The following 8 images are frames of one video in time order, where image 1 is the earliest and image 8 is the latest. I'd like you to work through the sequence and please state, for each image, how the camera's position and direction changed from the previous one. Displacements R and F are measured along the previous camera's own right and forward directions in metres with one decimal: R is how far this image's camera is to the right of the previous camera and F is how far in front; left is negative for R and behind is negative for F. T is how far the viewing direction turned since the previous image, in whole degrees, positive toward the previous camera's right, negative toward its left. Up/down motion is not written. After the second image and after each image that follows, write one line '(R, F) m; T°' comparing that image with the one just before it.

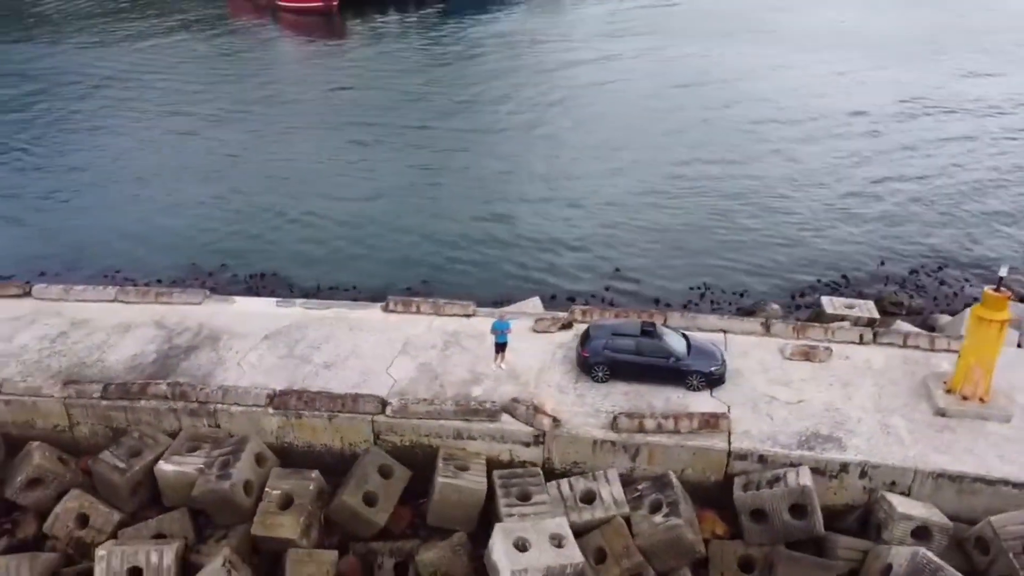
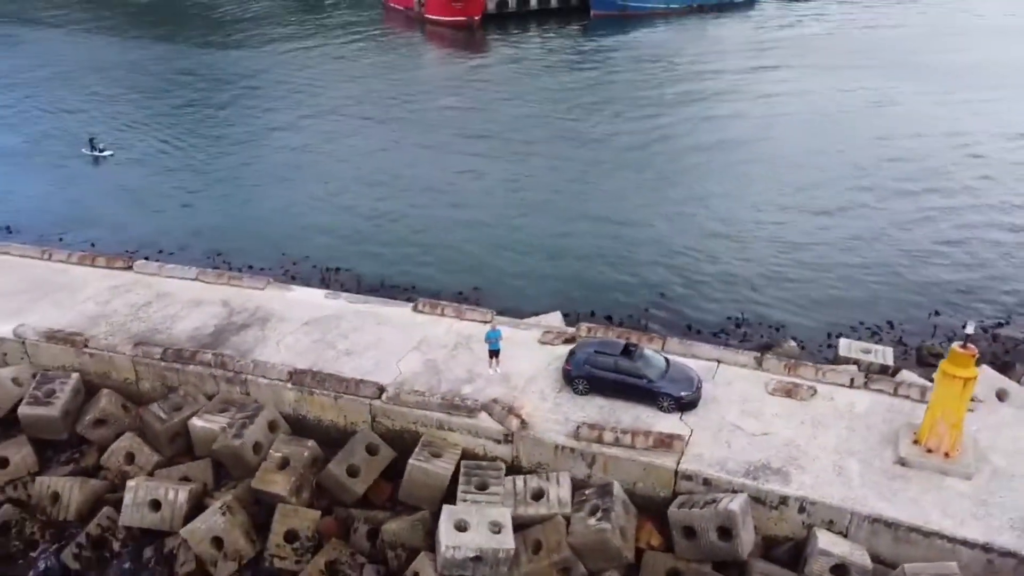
(+2.2, -0.9) m; -10°
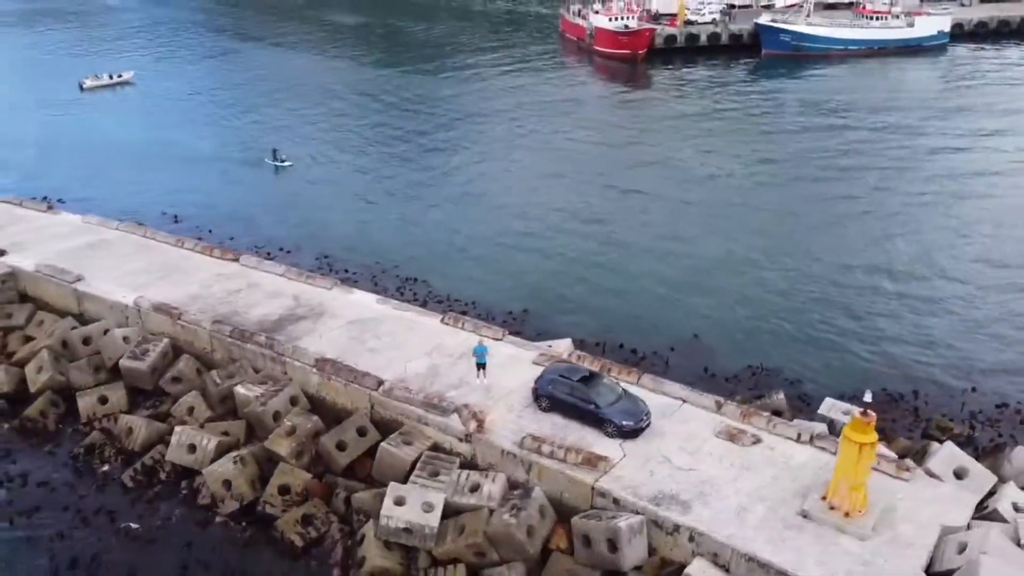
(+3.4, -1.5) m; -13°
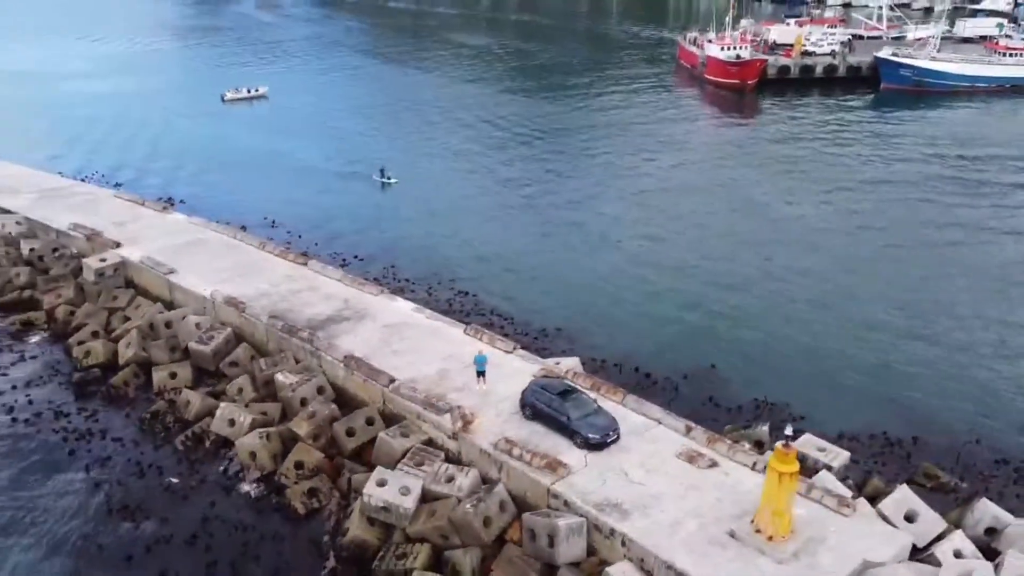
(+2.5, -1.4) m; -9°
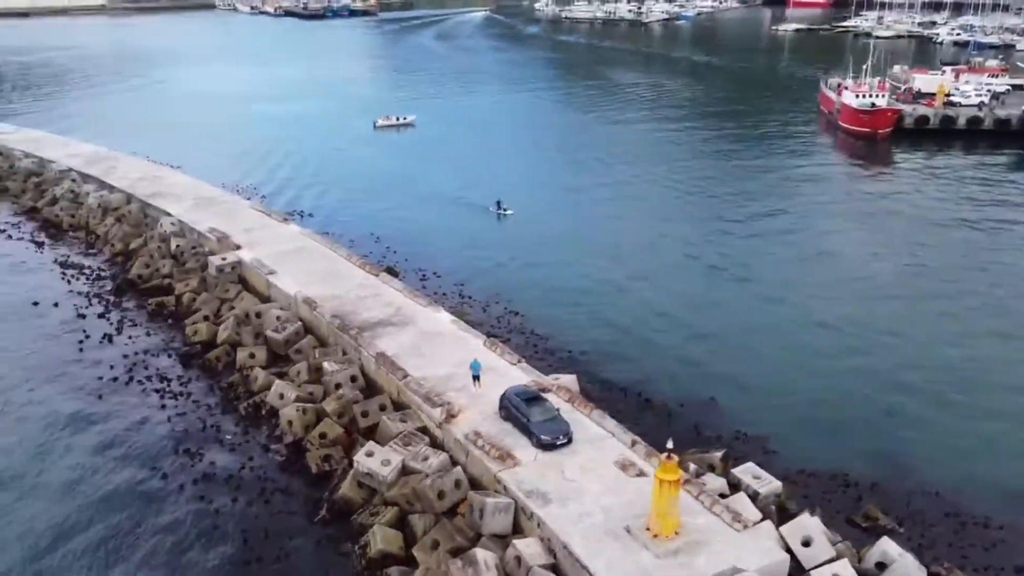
(+3.9, -2.5) m; -12°
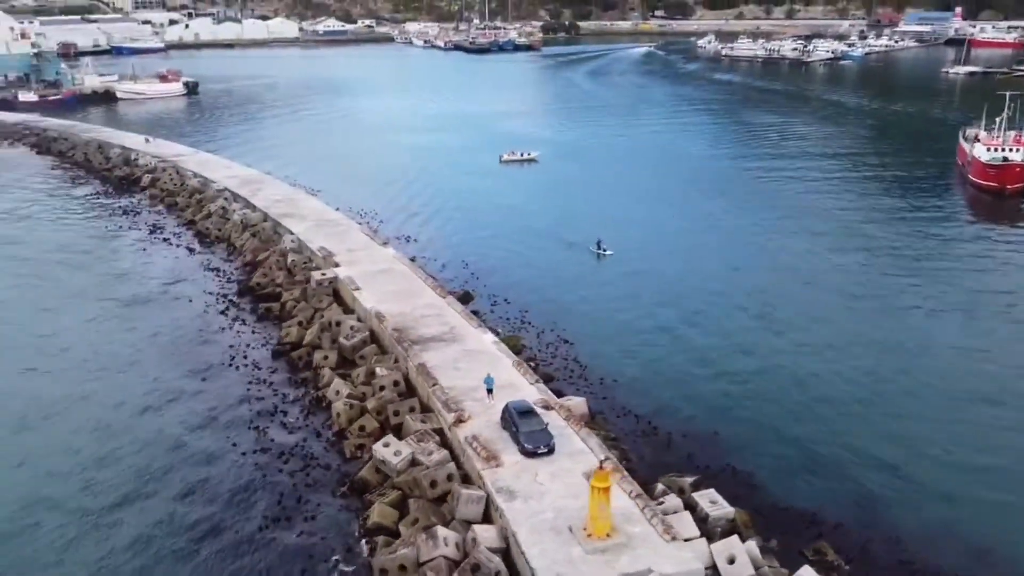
(+3.8, -2.5) m; -11°
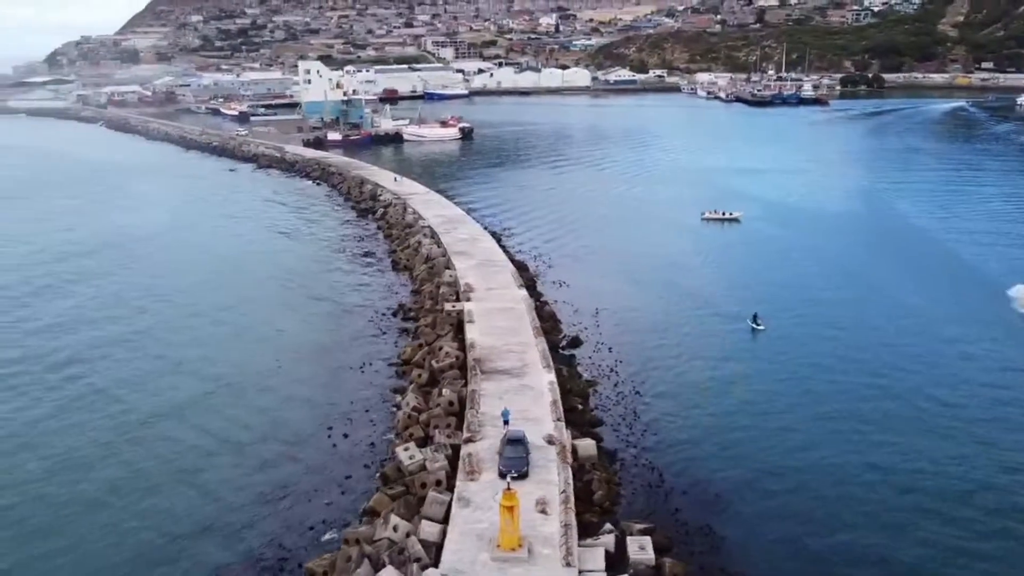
(+7.9, -2.1) m; -20°
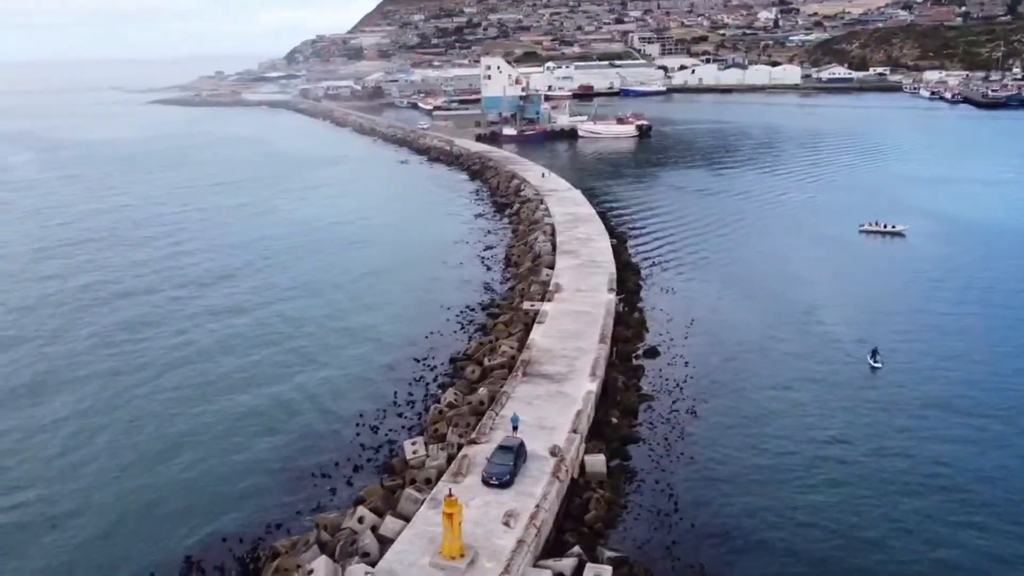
(+5.5, +1.4) m; -14°
